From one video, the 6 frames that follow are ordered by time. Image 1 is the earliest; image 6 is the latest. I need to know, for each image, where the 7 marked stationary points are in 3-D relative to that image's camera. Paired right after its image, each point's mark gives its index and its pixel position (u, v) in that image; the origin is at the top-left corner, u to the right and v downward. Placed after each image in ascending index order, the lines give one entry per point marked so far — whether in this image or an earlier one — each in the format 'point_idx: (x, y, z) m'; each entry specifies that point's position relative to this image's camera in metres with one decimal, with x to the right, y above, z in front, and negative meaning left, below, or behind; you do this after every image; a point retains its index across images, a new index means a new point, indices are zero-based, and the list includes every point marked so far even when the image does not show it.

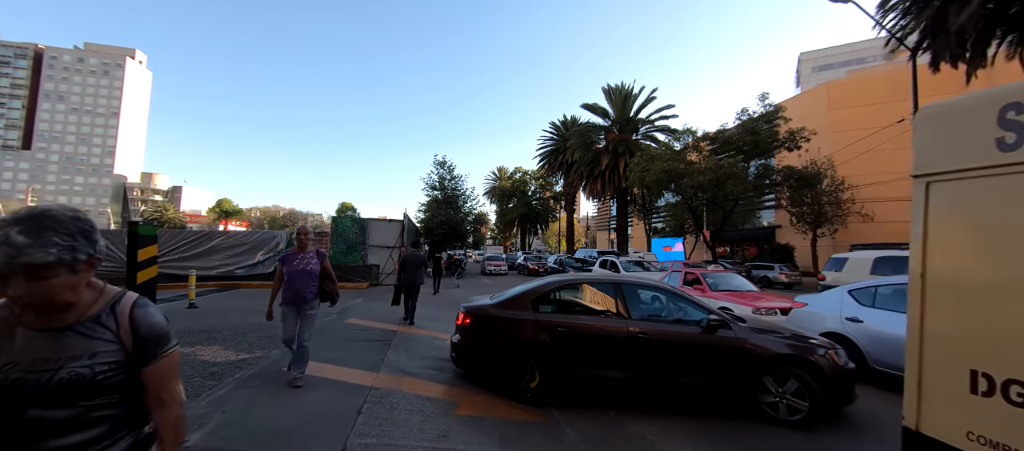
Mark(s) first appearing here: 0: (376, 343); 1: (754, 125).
0: (-2.7, -2.4, +6.3) m
1: (+14.8, +6.1, +19.3) m
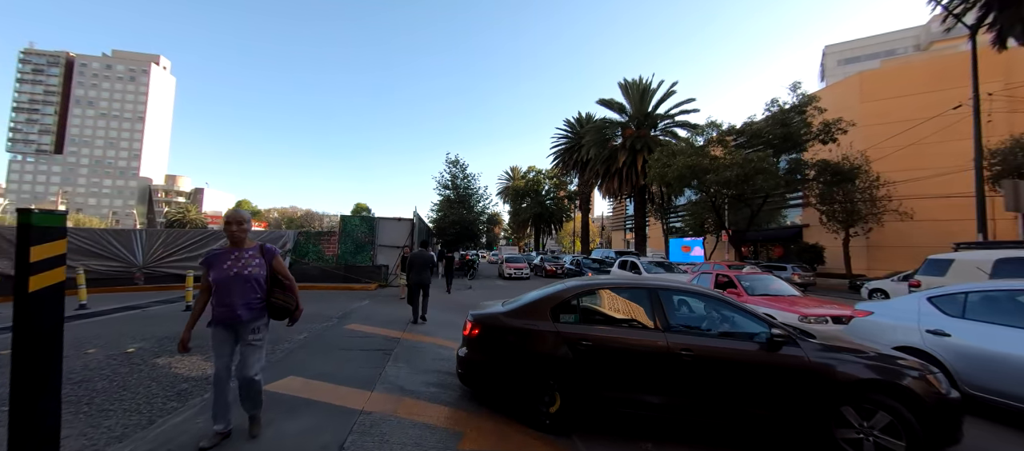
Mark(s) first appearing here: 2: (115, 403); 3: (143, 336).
0: (-2.5, -2.3, +5.6) m
1: (+15.6, +6.2, +18.0) m
2: (-4.3, -1.9, +3.4) m
3: (-6.9, -2.1, +5.8) m
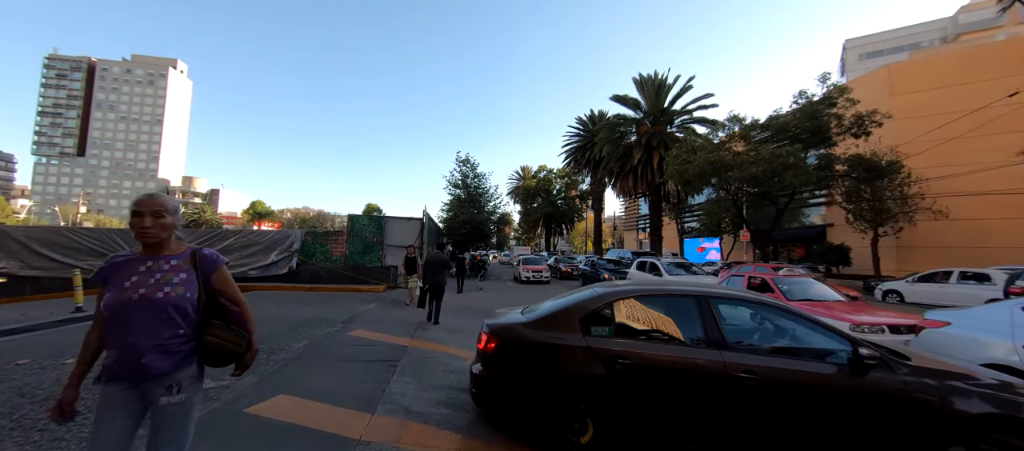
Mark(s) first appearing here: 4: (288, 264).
0: (-2.2, -2.2, +5.1) m
1: (+16.2, +6.2, +16.9) m
2: (-4.1, -1.9, +2.9) m
3: (-6.6, -2.0, +5.4) m
4: (-9.4, -1.7, +13.3) m
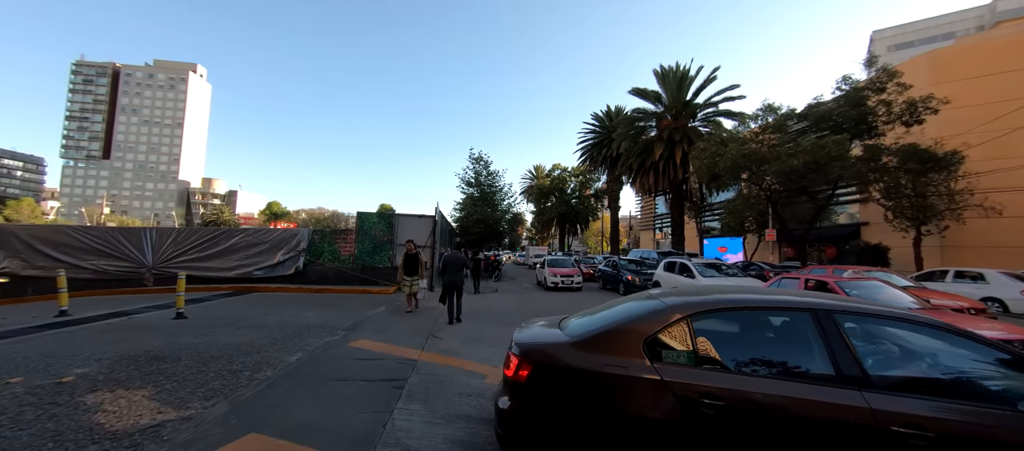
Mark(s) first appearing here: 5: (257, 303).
0: (-1.8, -2.1, +4.2) m
1: (+17.0, +6.3, +15.4) m
2: (-3.8, -1.8, +2.1) m
3: (-6.1, -1.9, +4.7) m
4: (-8.7, -1.6, +12.7) m
5: (-7.8, -2.4, +9.6) m
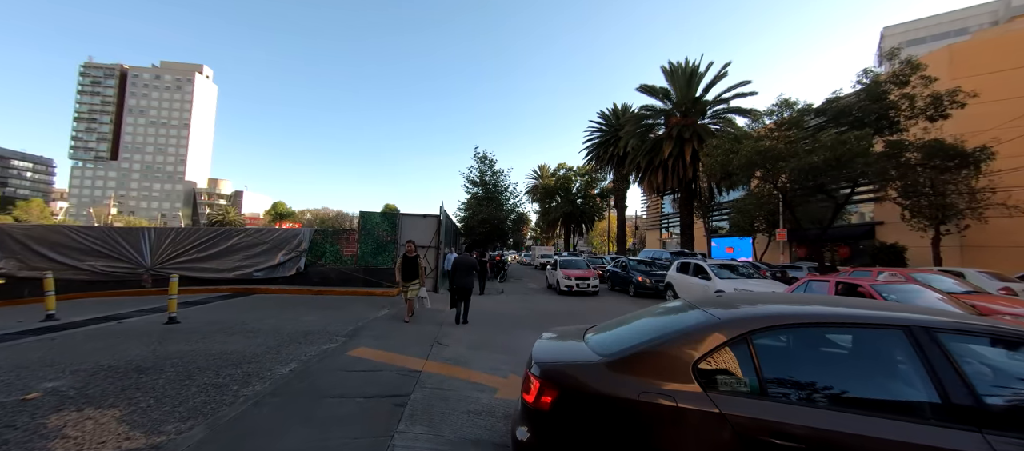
0: (-1.6, -2.1, +3.8) m
1: (+17.3, +6.4, +14.8) m
2: (-3.6, -1.8, +1.7) m
3: (-6.0, -1.9, +4.3) m
4: (-8.5, -1.6, +12.3) m
5: (-7.5, -2.4, +9.2) m
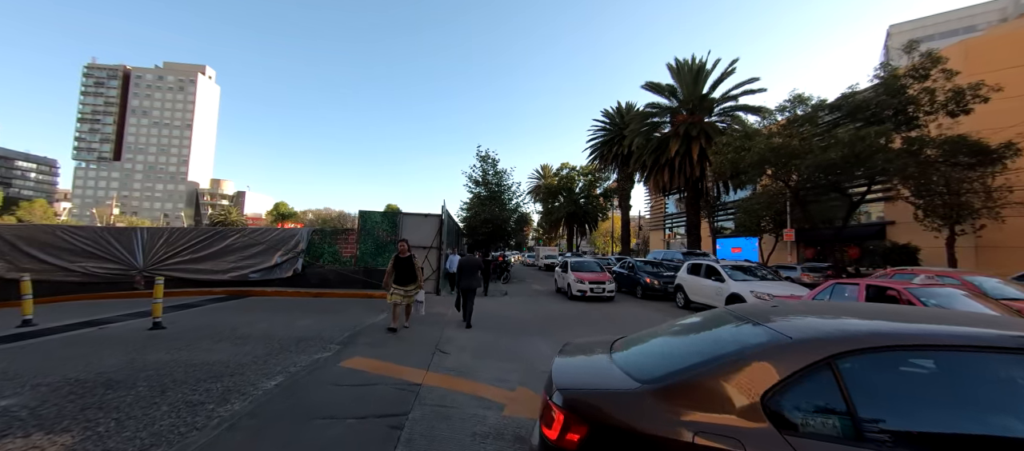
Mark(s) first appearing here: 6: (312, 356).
0: (-1.5, -2.1, +3.3) m
1: (+17.5, +6.4, +14.2) m
2: (-3.5, -1.8, +1.3) m
3: (-5.8, -1.9, +3.9) m
4: (-8.3, -1.6, +11.9) m
5: (-7.4, -2.3, +8.8) m
6: (-3.3, -2.1, +5.1) m
